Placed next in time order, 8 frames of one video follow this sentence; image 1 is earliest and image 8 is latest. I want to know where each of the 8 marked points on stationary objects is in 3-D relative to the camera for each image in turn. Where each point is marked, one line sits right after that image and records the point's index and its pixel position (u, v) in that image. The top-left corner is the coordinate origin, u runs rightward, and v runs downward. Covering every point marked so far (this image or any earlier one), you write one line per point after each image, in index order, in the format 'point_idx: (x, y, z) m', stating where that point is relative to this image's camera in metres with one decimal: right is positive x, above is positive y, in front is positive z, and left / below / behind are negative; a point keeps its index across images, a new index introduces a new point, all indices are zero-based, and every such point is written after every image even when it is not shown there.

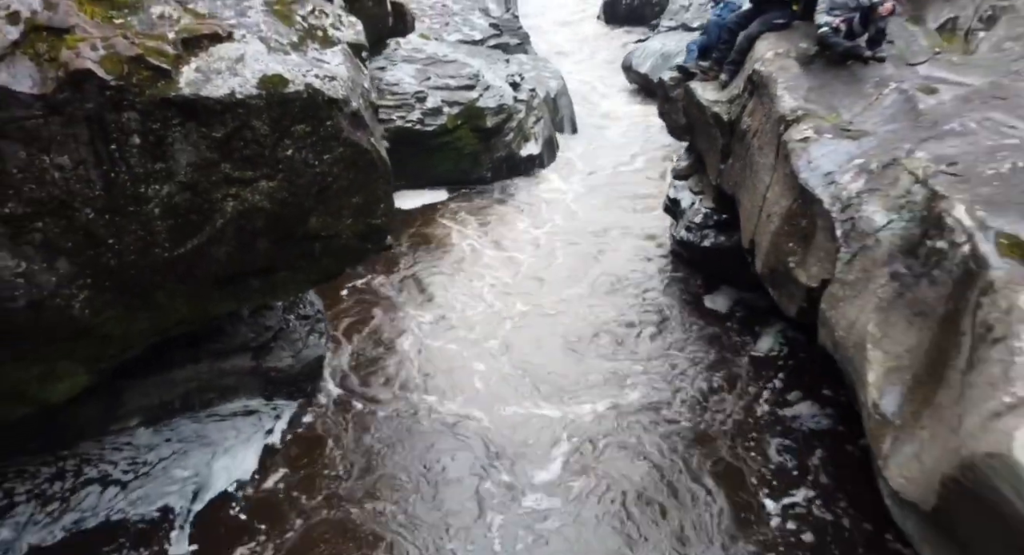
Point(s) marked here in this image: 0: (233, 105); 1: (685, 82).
0: (-1.5, +0.9, +3.6) m
1: (+1.3, +1.5, +5.6) m
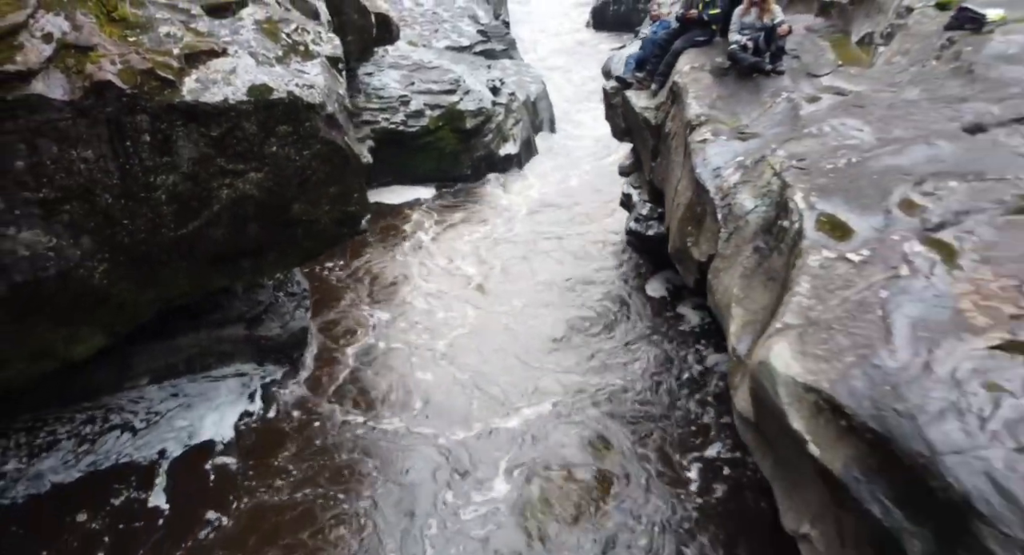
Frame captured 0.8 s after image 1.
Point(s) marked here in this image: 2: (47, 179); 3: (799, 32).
0: (-1.8, +1.1, +4.3) m
1: (+0.9, +1.6, +6.4) m
2: (-2.7, +0.6, +4.0) m
3: (+2.6, +2.2, +6.5) m
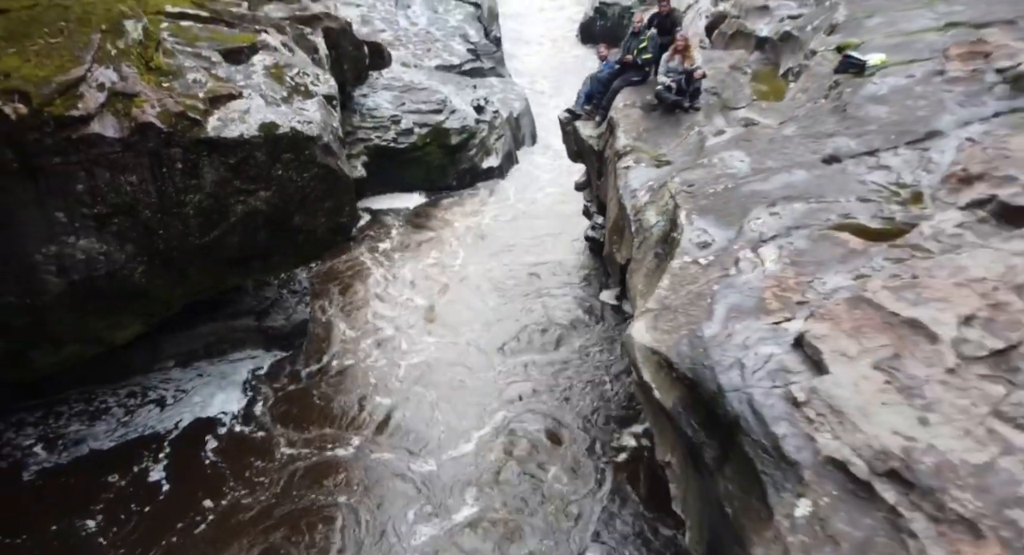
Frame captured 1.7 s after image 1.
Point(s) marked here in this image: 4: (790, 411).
0: (-2.1, +1.1, +5.4) m
1: (+0.6, +1.6, +7.4) m
2: (-3.0, +0.6, +5.1) m
3: (+2.2, +2.2, +7.5) m
4: (+1.2, -0.6, +3.1) m
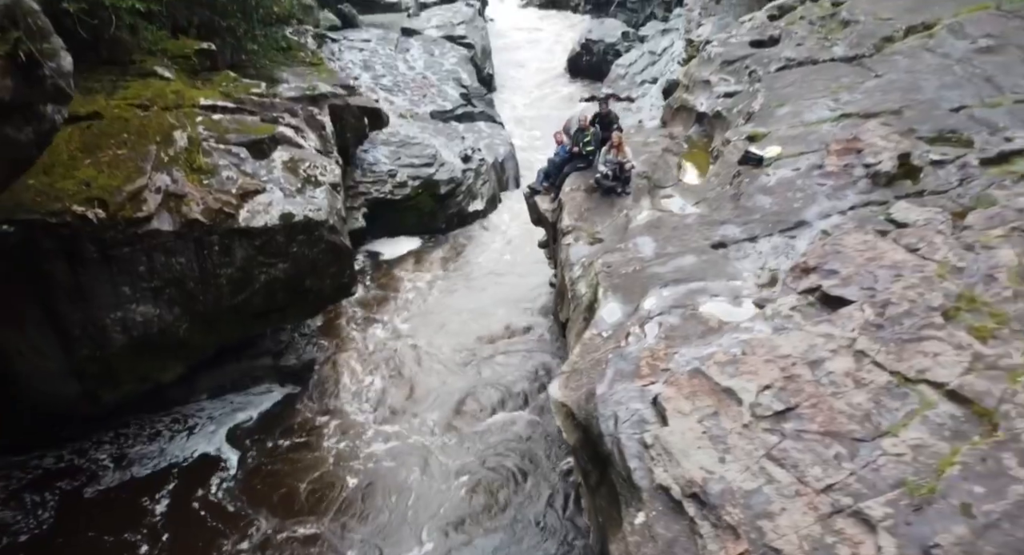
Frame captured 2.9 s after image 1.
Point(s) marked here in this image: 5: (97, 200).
0: (-2.5, +0.5, +6.9) m
1: (+0.3, +1.1, +8.9) m
2: (-3.4, 0.0, +6.6) m
3: (+1.9, +1.6, +9.0) m
4: (+0.9, -1.2, +4.5) m
5: (-3.7, +0.7, +6.1) m
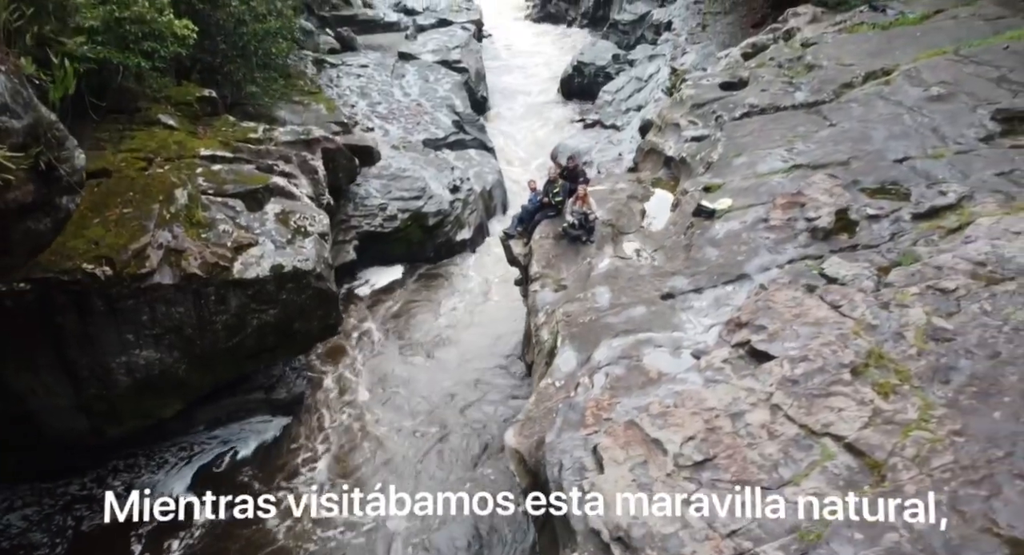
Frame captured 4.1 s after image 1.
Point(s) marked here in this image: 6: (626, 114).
0: (-2.8, 0.0, +7.6) m
1: (-0.1, +0.5, +9.6) m
2: (-3.8, -0.5, +7.3) m
3: (+1.6, +1.1, +9.7) m
4: (+0.5, -1.7, +5.2) m
5: (-4.1, +0.2, +6.8) m
6: (+3.3, +4.7, +19.6) m
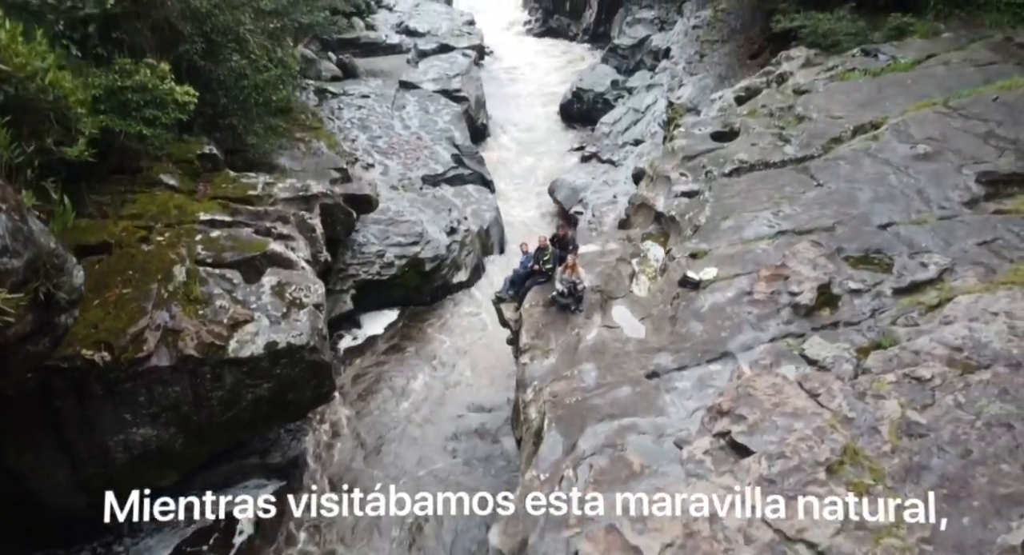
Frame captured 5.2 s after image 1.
0: (-3.0, -0.9, +7.8) m
1: (-0.2, -0.3, +9.8) m
2: (-3.9, -1.4, +7.5) m
3: (+1.5, +0.2, +9.8) m
4: (+0.4, -2.5, +5.4) m
5: (-4.2, -0.7, +7.0) m
6: (+3.2, +3.8, +19.8) m
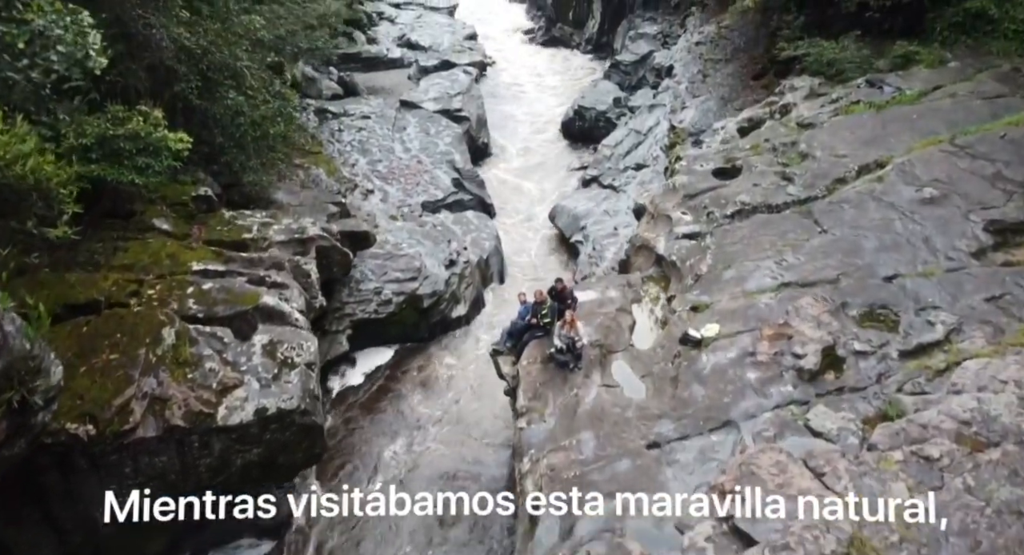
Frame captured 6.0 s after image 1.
0: (-3.0, -1.6, +7.6) m
1: (-0.2, -1.1, +9.6) m
2: (-3.9, -2.1, +7.3) m
3: (+1.4, -0.5, +9.6) m
4: (+0.3, -3.3, +5.2) m
5: (-4.2, -1.4, +6.9) m
6: (+3.2, +3.0, +19.6) m
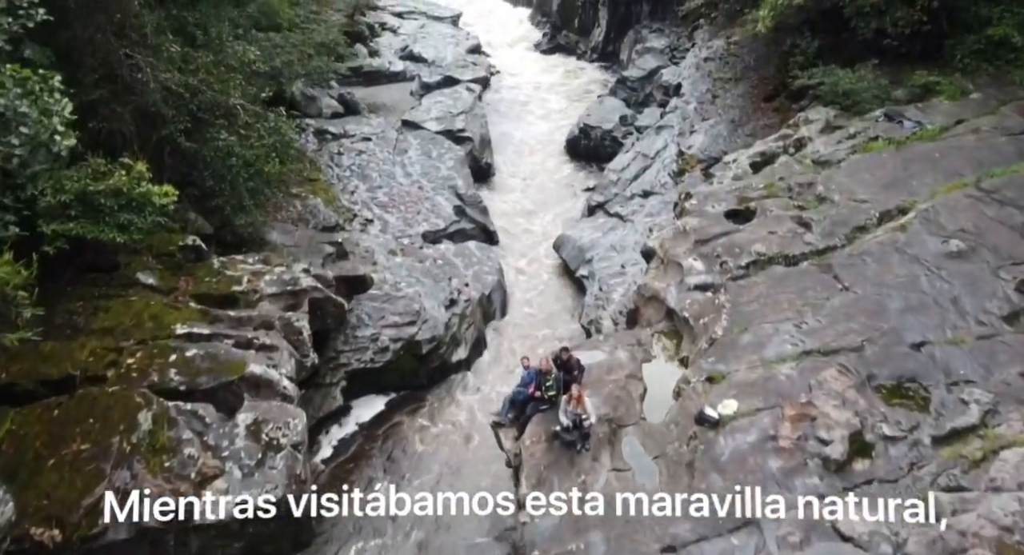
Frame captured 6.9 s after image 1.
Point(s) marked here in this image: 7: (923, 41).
0: (-3.0, -2.4, +7.1) m
1: (-0.2, -1.9, +9.0) m
2: (-3.9, -2.9, +6.8) m
3: (+1.5, -1.4, +9.1) m
4: (+0.3, -4.1, +4.6) m
5: (-4.2, -2.2, +6.3) m
6: (+3.3, +2.2, +19.0) m
7: (+10.1, +5.8, +16.8) m
